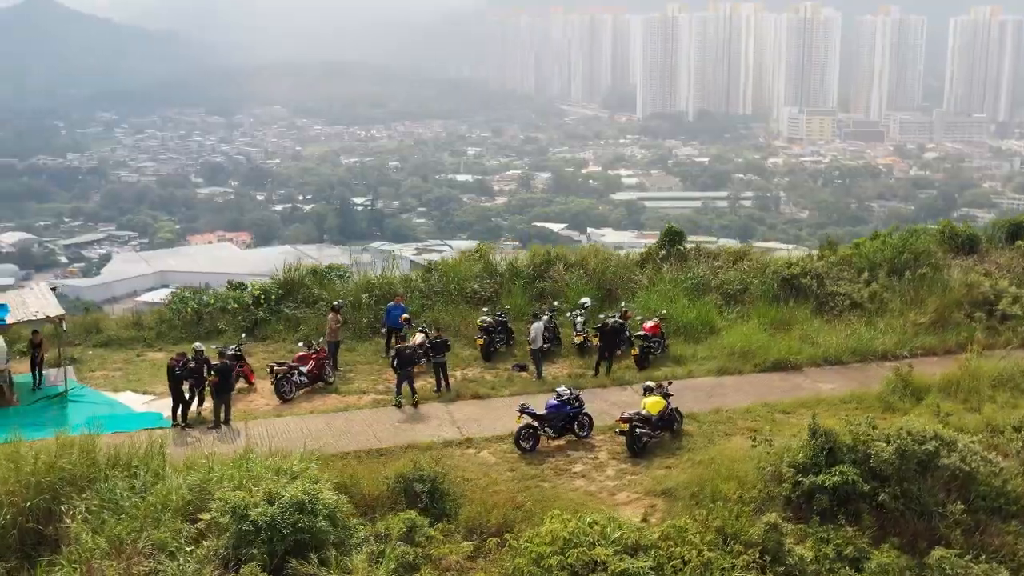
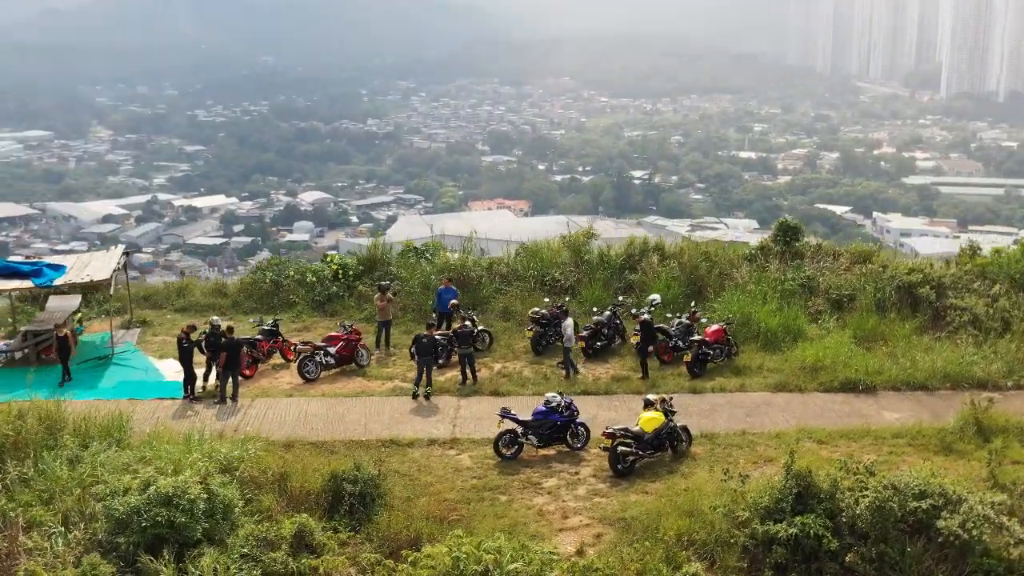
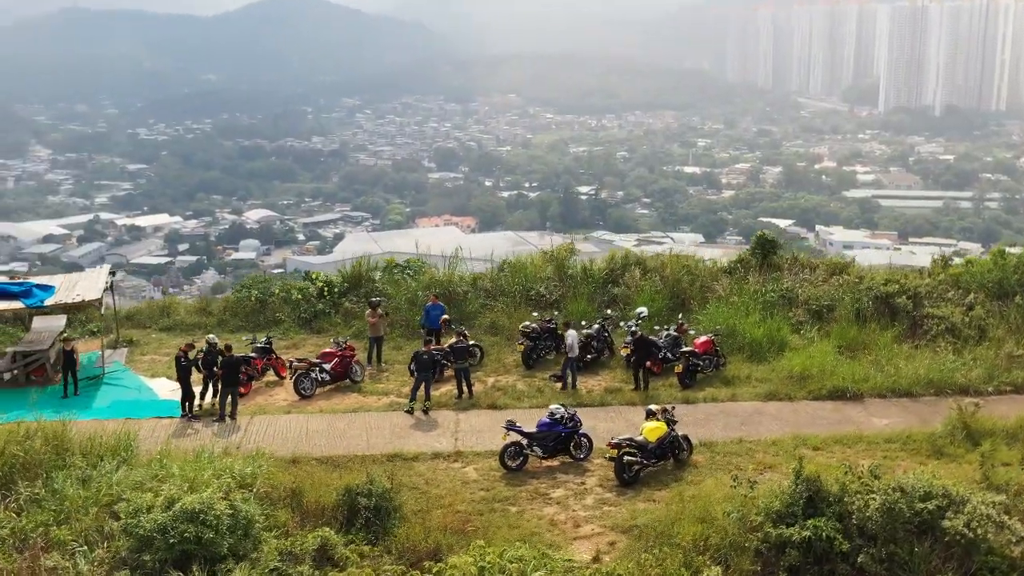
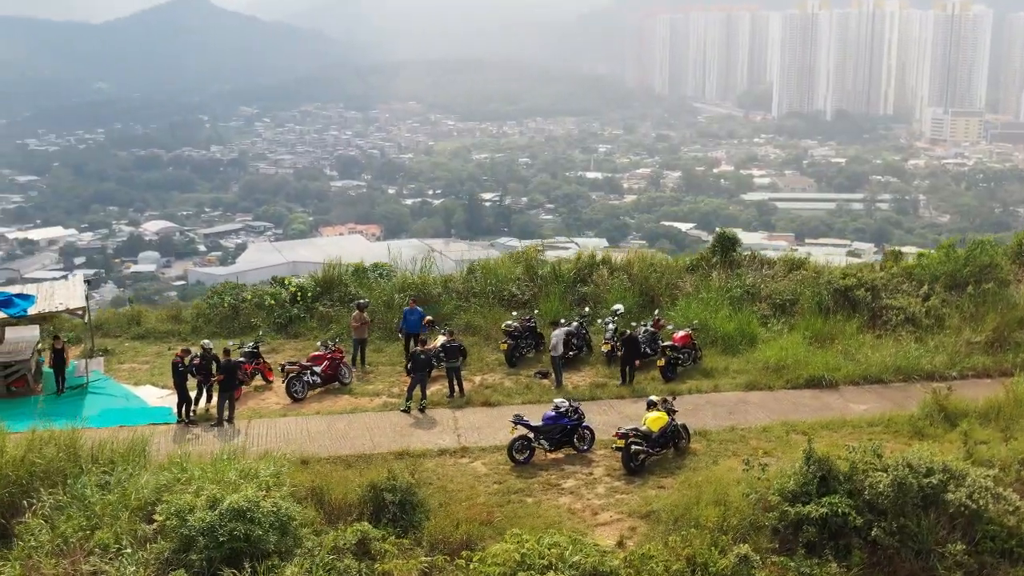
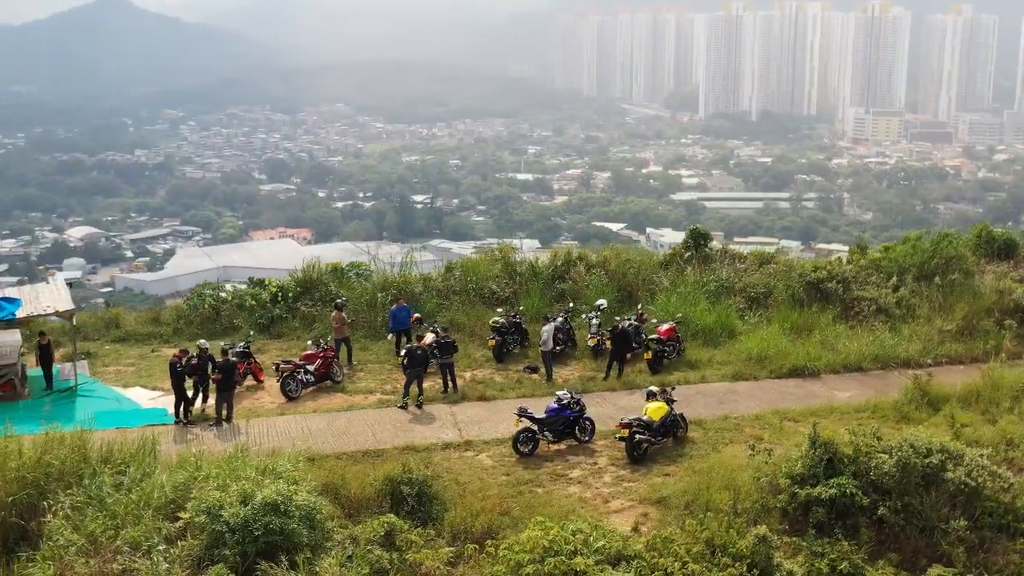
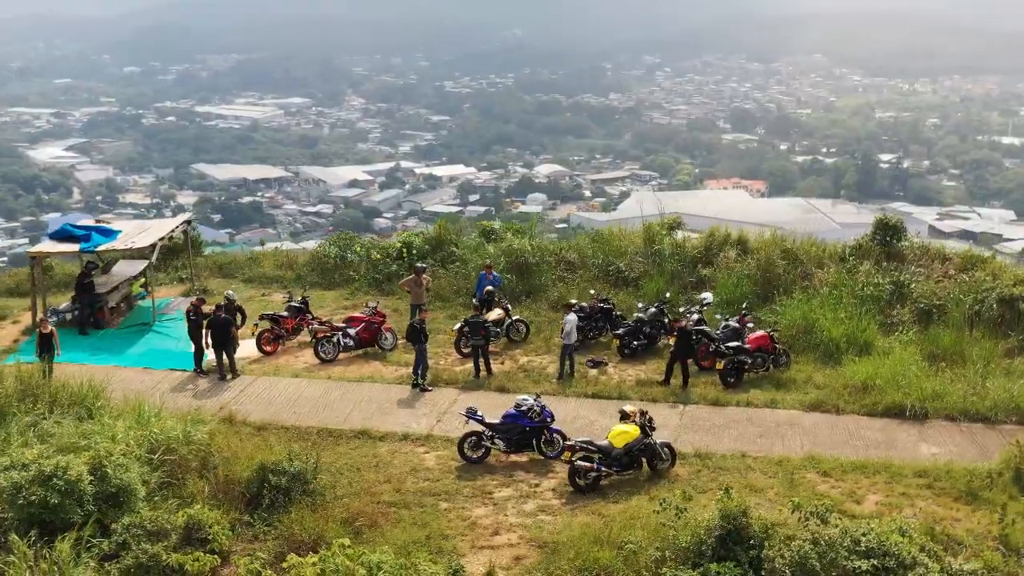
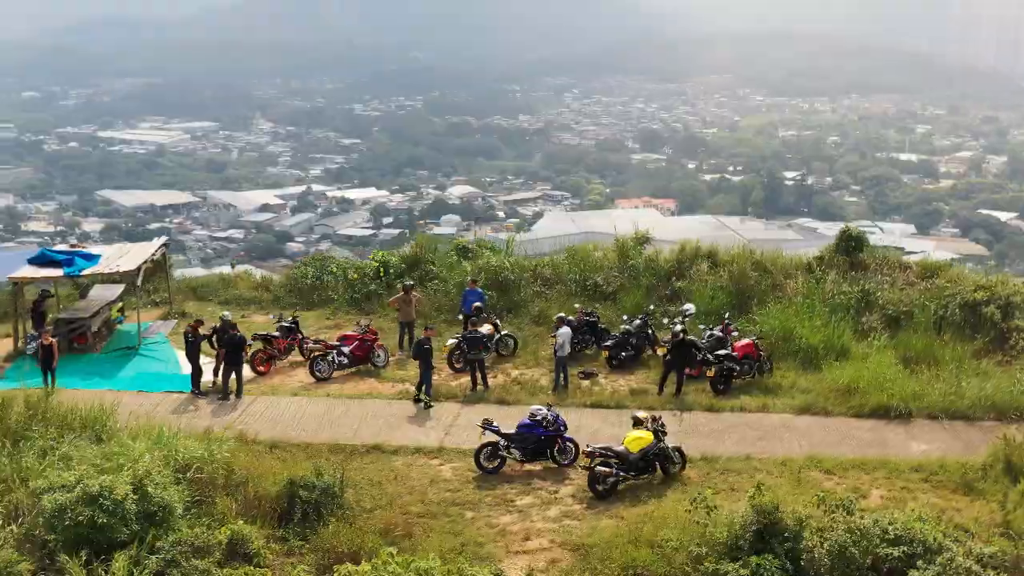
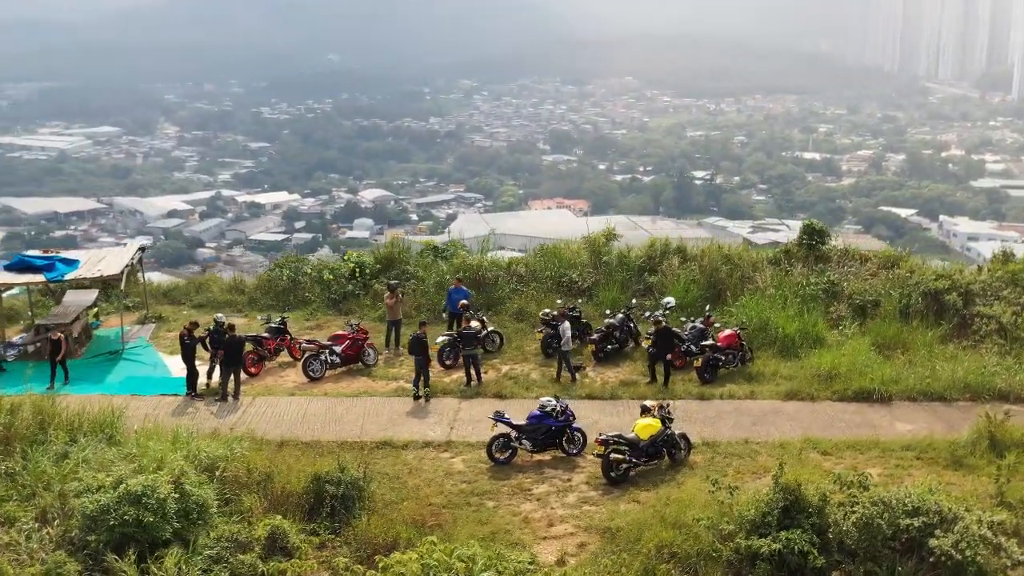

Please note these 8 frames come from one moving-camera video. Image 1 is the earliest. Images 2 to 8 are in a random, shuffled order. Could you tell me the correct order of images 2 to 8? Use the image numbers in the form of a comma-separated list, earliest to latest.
5, 4, 3, 2, 8, 7, 6
